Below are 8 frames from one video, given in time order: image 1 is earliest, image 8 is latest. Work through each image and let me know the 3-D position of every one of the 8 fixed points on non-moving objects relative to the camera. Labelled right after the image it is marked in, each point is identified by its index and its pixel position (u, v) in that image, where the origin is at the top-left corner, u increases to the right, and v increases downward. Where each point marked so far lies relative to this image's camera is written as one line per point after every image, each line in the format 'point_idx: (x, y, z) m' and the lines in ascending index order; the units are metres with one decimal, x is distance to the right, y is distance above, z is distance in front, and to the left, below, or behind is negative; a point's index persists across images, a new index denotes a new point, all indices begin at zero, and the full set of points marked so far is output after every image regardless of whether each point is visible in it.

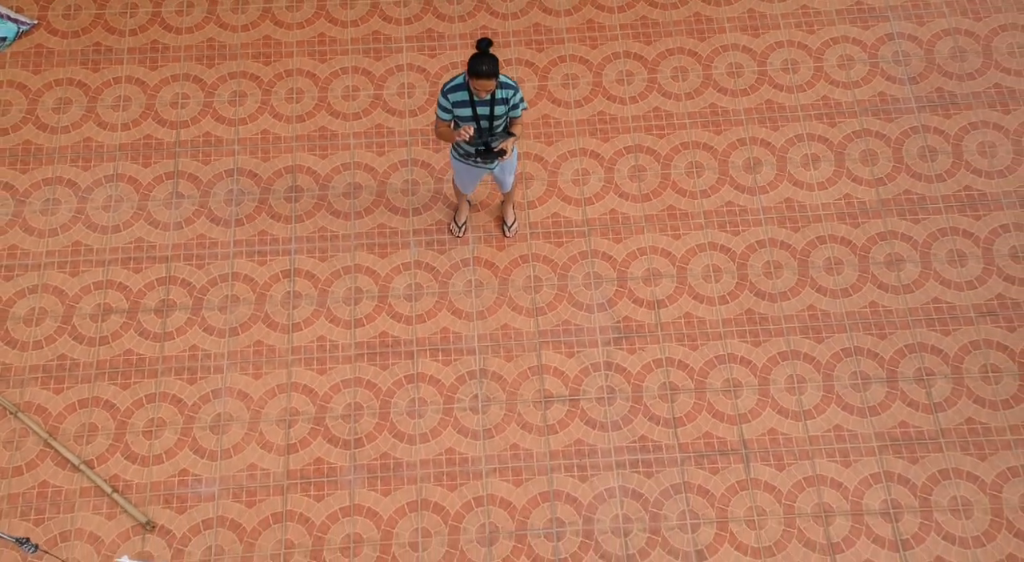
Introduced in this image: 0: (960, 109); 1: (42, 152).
0: (+2.6, +1.0, +5.4) m
1: (-2.9, +0.9, +5.8) m
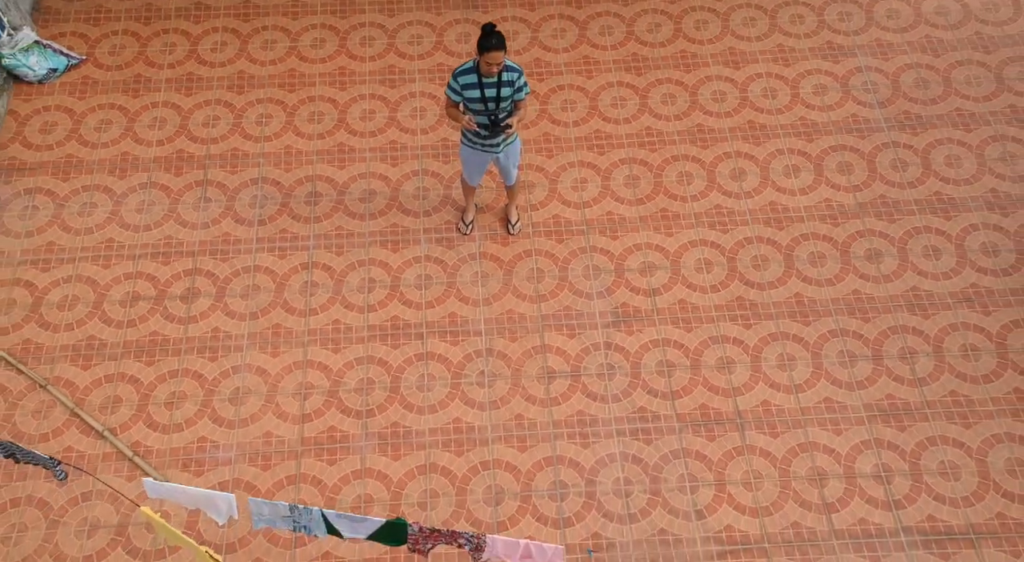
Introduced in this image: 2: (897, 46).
0: (+2.8, +1.0, +6.1) m
1: (-2.8, +0.8, +5.9) m
2: (+2.8, +1.7, +6.5) m
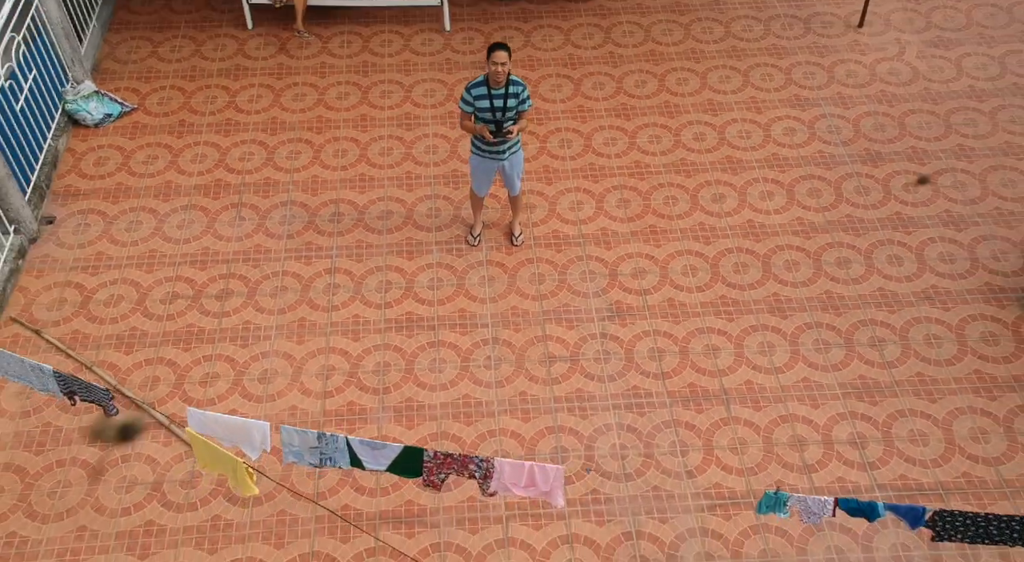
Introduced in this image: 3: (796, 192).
0: (+2.8, +0.9, +6.9) m
1: (-2.7, +0.7, +6.6) m
2: (+2.8, +1.5, +7.4) m
3: (+2.1, +0.6, +6.6) m
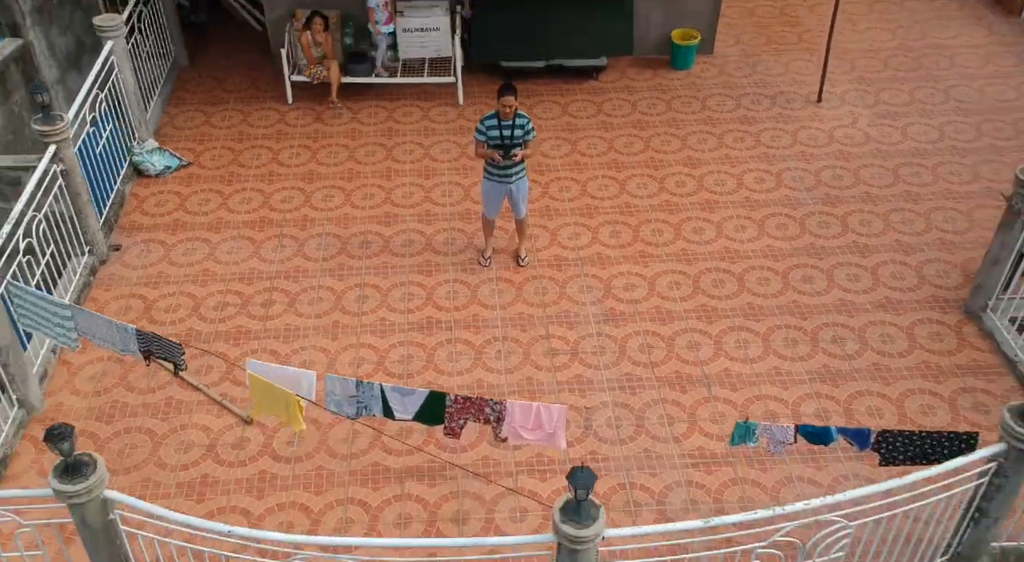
0: (+2.9, +0.7, +7.9) m
1: (-2.7, +0.5, +7.6) m
2: (+2.8, +1.2, +8.5) m
3: (+2.1, +0.5, +7.6) m
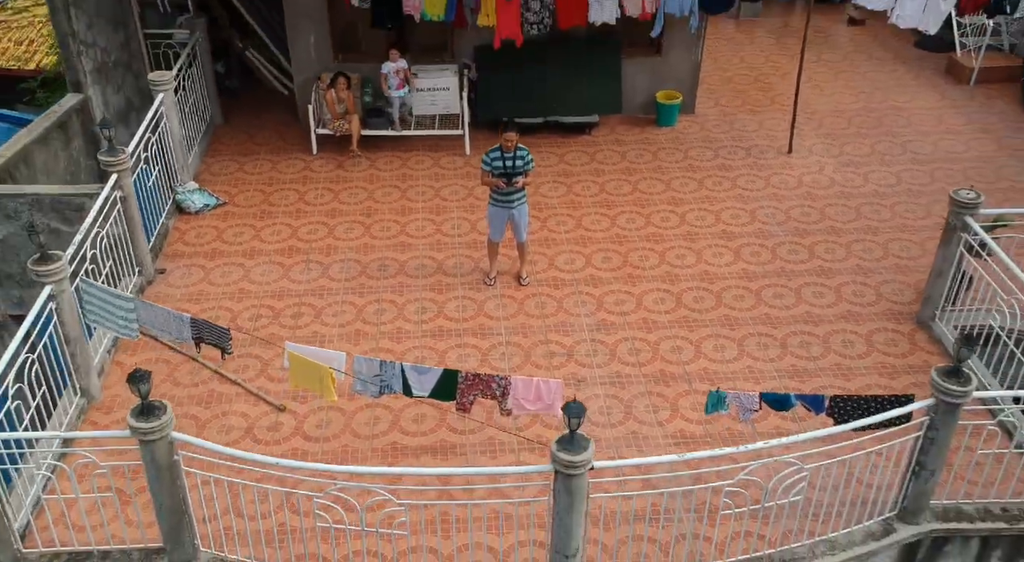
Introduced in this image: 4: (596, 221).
0: (+2.9, +0.4, +8.9) m
1: (-2.7, +0.3, +8.5) m
2: (+2.8, +0.9, +9.5) m
3: (+2.1, +0.3, +8.6) m
4: (+0.8, +0.6, +9.0) m
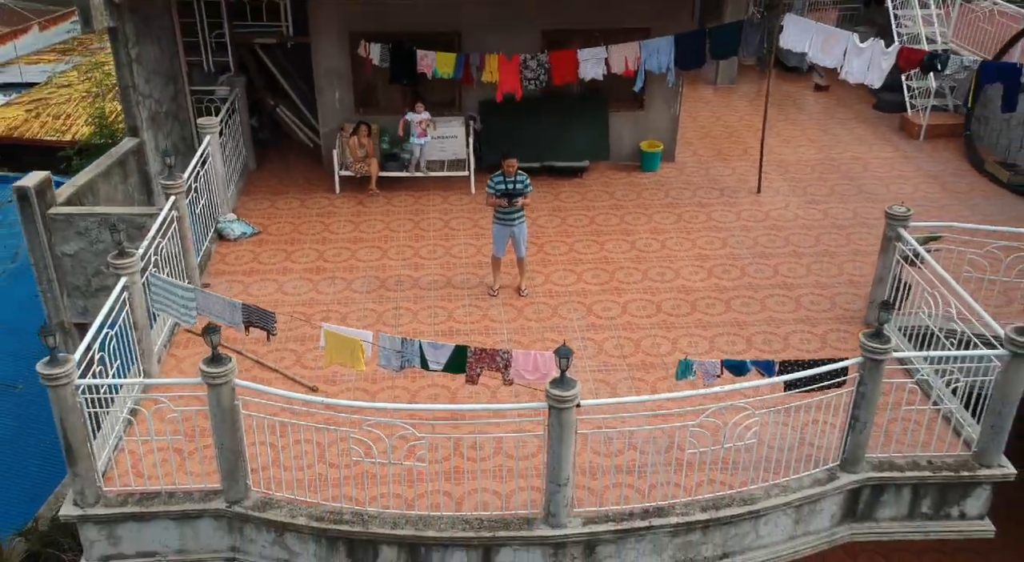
0: (+2.9, +0.3, +10.1) m
1: (-2.7, +0.1, +9.8) m
2: (+2.8, +0.6, +10.7) m
3: (+2.1, +0.1, +9.8) m
4: (+0.8, +0.4, +10.2) m
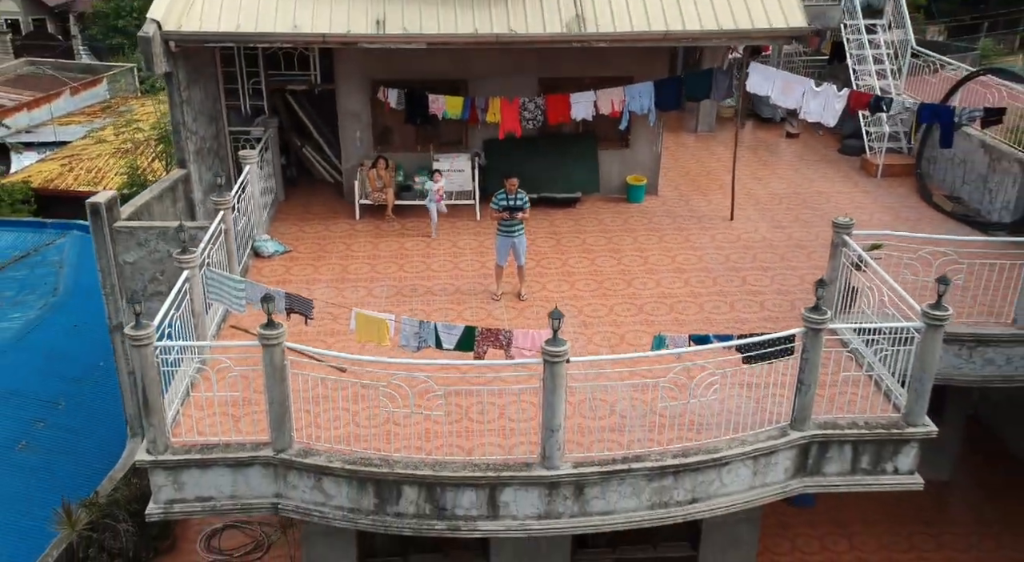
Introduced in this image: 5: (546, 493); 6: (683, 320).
0: (+2.9, +0.1, +11.5) m
1: (-2.7, 0.0, +11.1) m
2: (+2.9, +0.5, +12.2) m
3: (+2.2, 0.0, +11.2) m
4: (+0.8, +0.2, +11.6) m
5: (+0.3, -1.8, +7.8) m
6: (+1.9, -0.4, +10.3) m
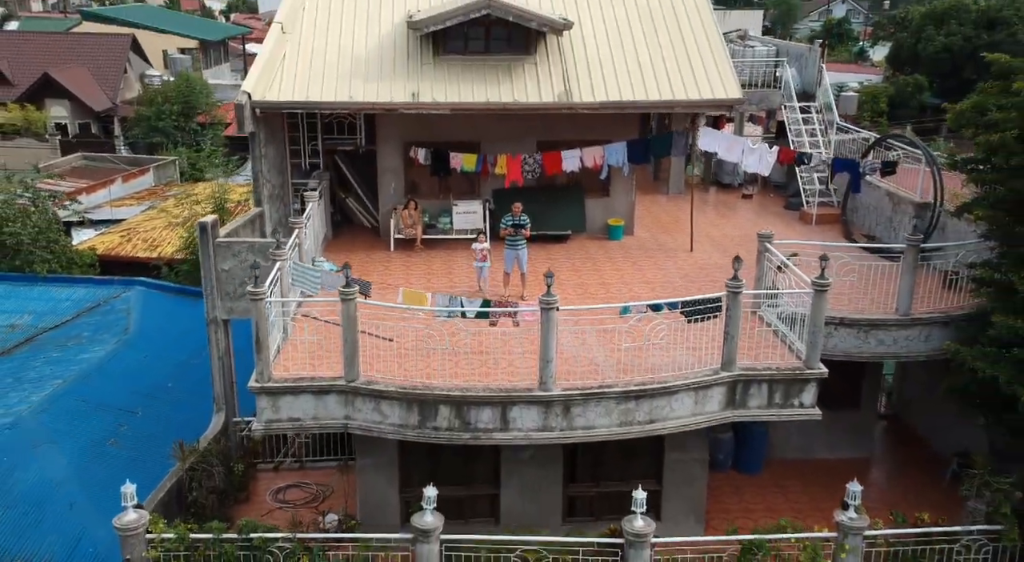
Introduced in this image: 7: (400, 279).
0: (+2.9, 0.0, +14.7) m
1: (-2.6, -0.1, +14.3) m
2: (+2.9, +0.2, +15.4) m
3: (+2.2, -0.1, +14.4) m
4: (+0.9, 0.0, +14.8) m
5: (+0.4, -1.5, +10.8) m
6: (+2.0, -0.5, +13.4) m
7: (-1.8, 0.0, +14.7) m
